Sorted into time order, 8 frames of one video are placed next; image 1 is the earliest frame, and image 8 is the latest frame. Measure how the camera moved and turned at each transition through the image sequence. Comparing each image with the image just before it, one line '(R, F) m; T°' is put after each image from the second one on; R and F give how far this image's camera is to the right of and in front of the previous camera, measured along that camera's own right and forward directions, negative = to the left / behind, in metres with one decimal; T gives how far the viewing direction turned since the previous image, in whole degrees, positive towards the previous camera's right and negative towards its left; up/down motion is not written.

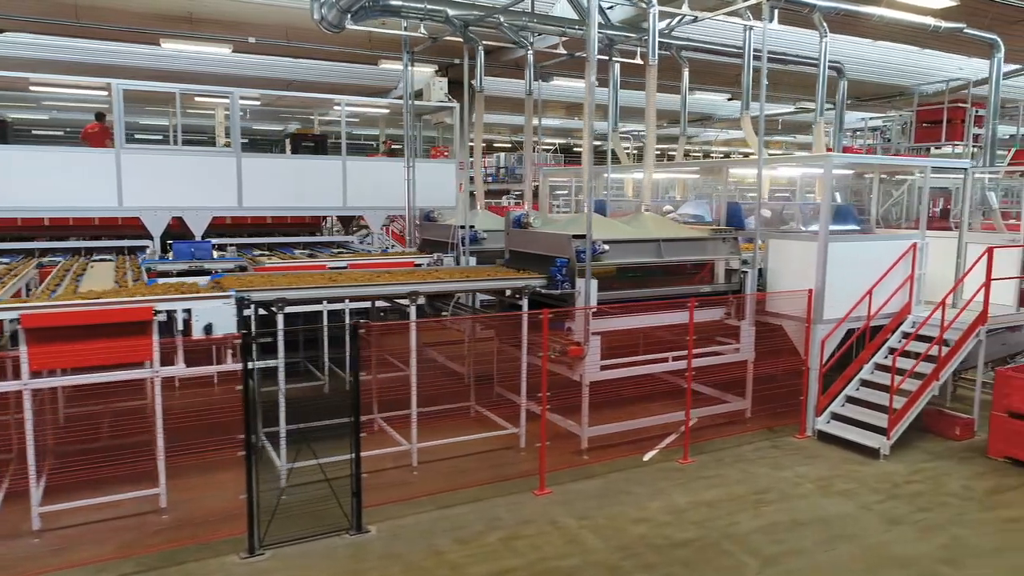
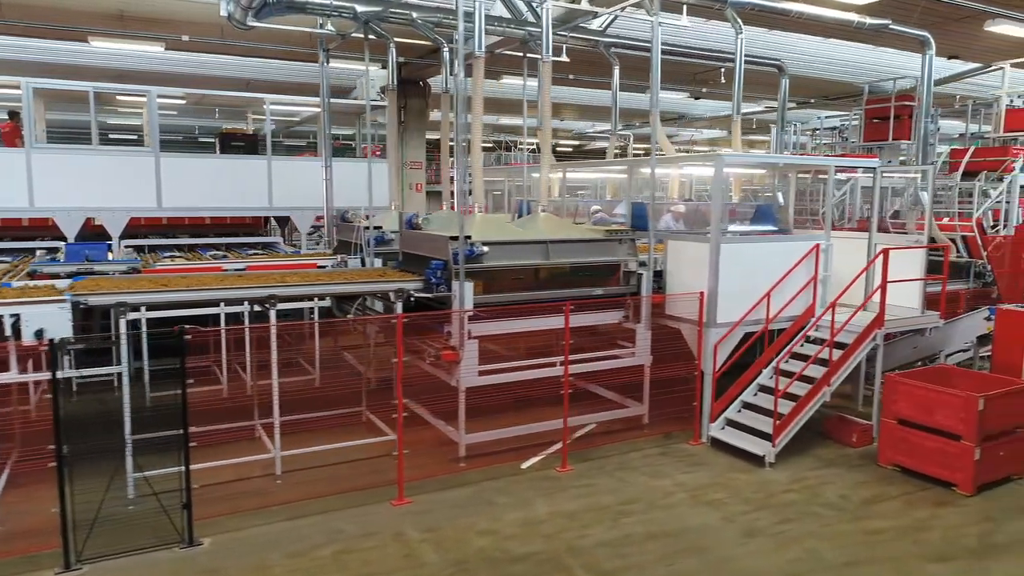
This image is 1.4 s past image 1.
(+0.9, +0.2) m; 0°
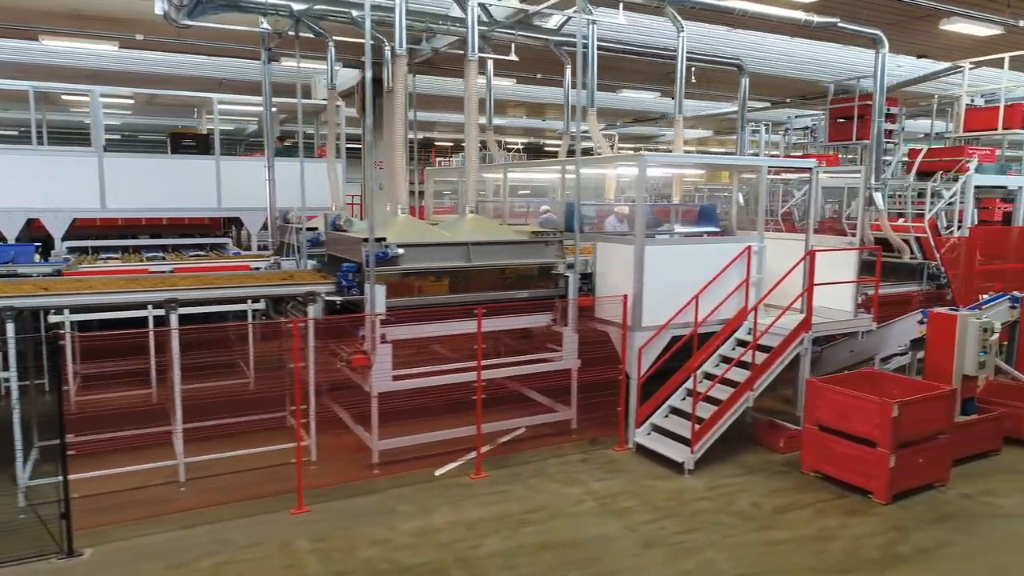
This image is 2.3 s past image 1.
(+0.6, +0.1) m; 0°
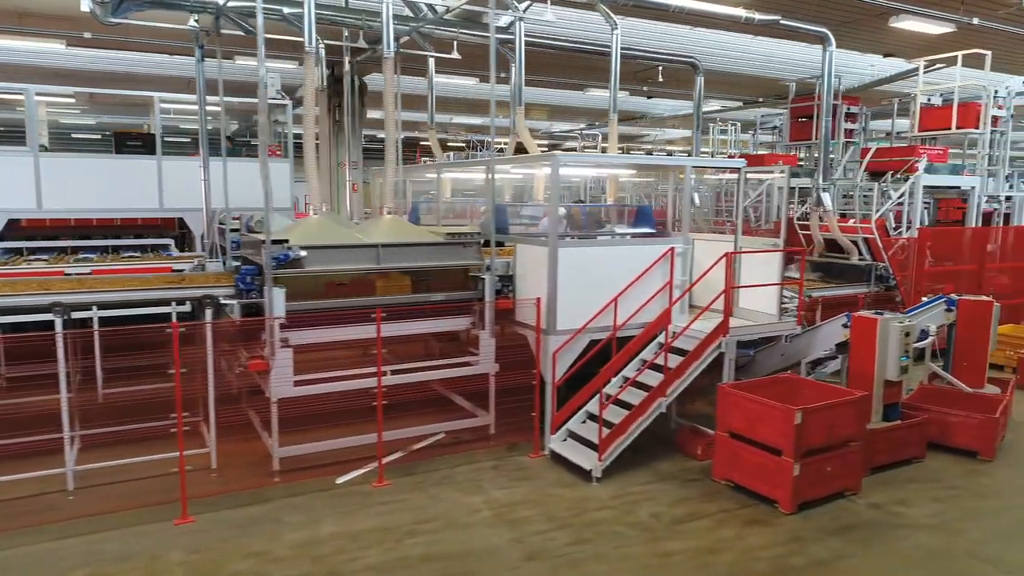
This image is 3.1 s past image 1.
(+0.7, +0.2) m; 0°
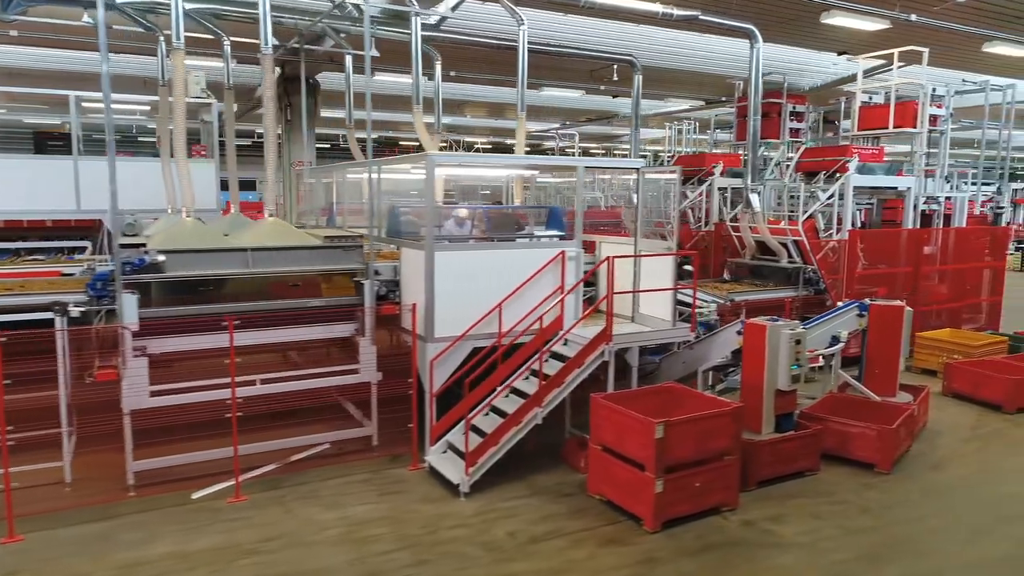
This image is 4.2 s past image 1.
(+0.9, +0.3) m; 0°
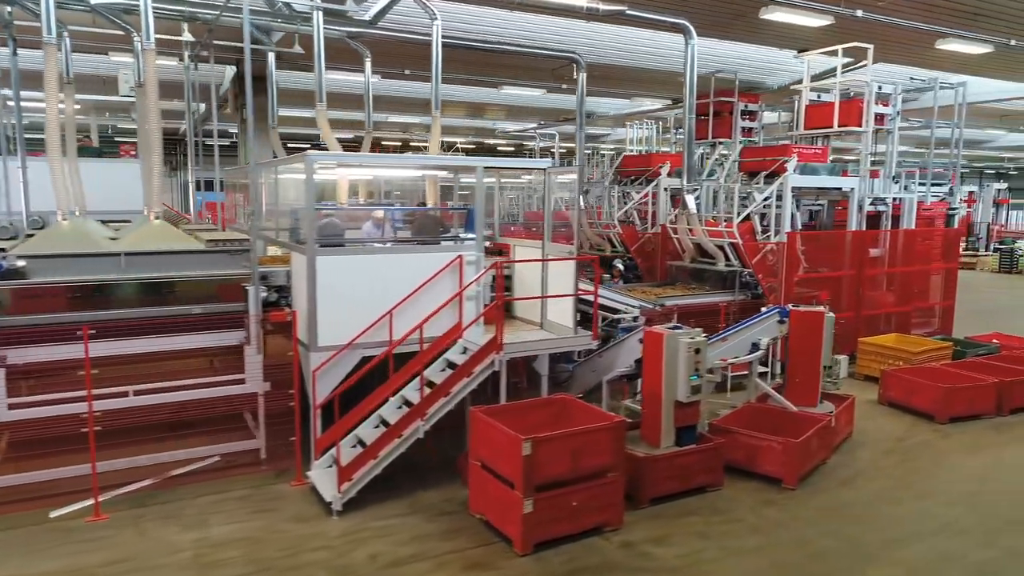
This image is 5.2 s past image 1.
(+0.8, +0.3) m; 0°
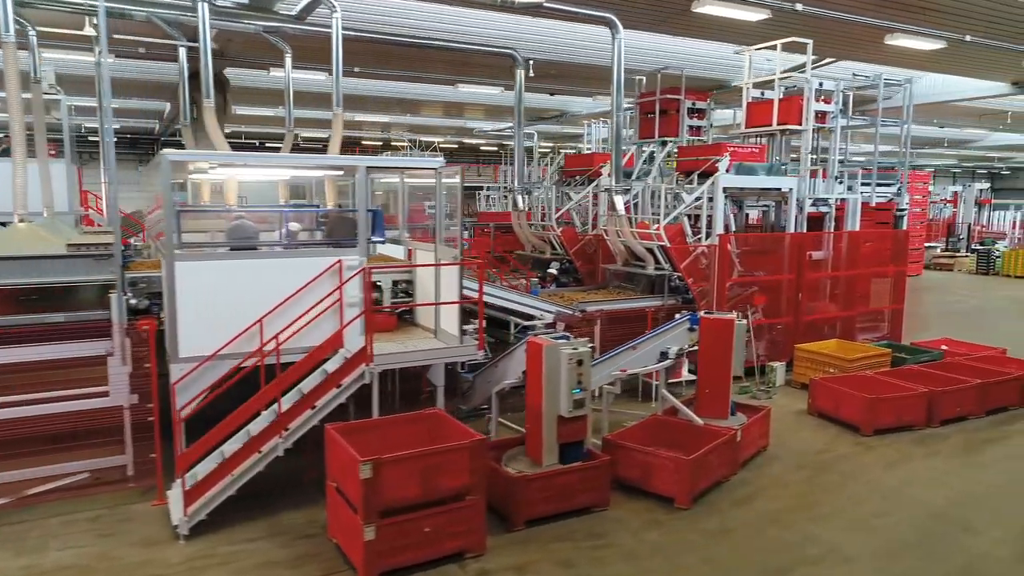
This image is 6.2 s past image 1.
(+0.8, +0.4) m; 0°
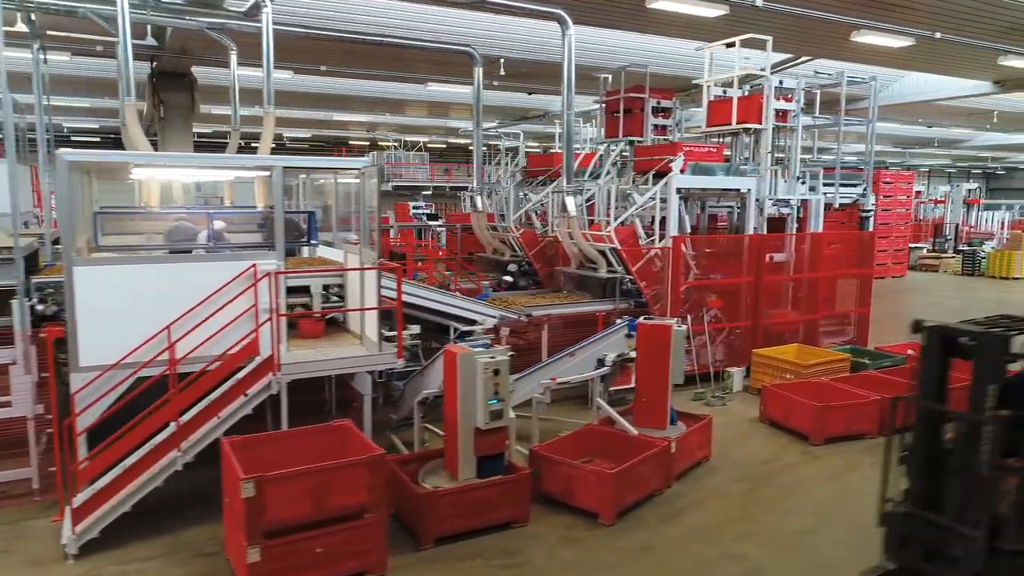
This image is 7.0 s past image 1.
(+0.5, +0.2) m; 0°
